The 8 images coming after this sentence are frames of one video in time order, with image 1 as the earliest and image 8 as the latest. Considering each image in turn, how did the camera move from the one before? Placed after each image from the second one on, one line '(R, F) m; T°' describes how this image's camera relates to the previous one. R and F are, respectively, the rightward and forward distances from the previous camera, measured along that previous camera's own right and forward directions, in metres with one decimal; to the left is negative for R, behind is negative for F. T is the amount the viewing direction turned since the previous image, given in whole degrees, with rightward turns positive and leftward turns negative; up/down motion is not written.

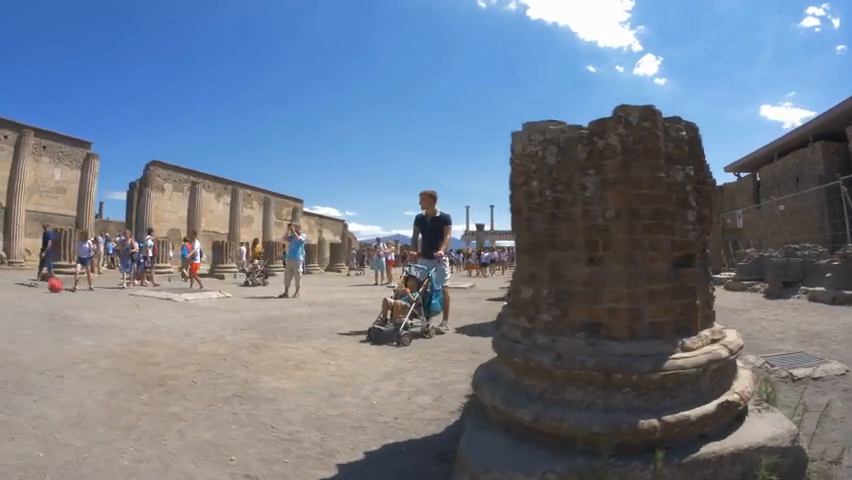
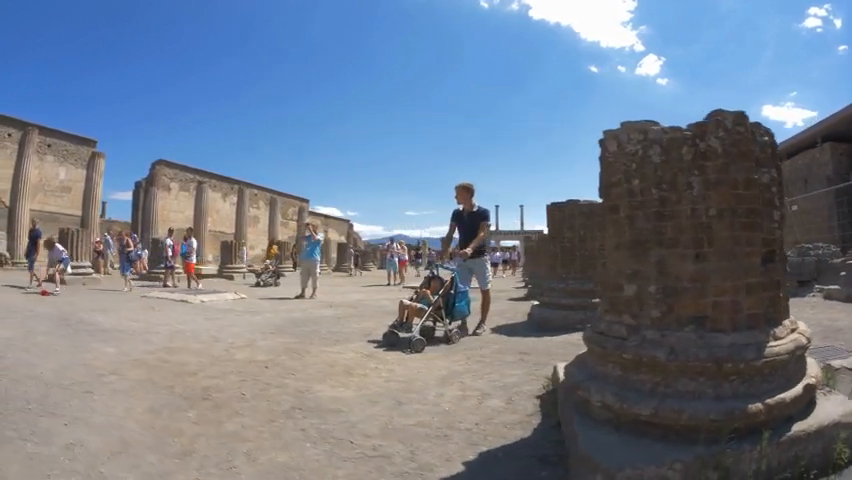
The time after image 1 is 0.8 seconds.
(-0.5, +0.1) m; +1°
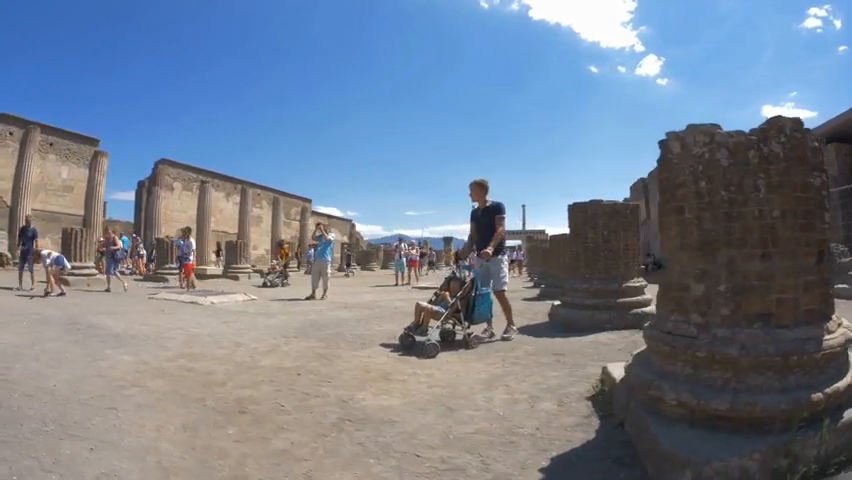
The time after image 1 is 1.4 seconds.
(-0.3, +0.1) m; +1°
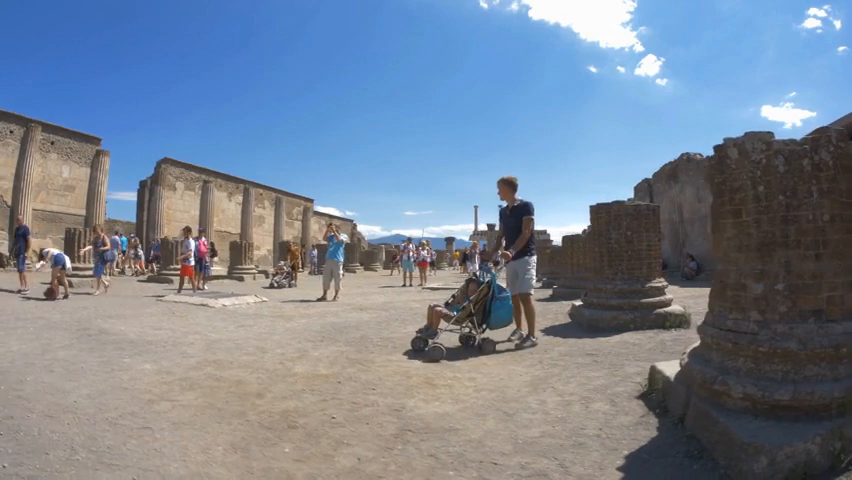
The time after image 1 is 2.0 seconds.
(-0.3, +0.1) m; +1°
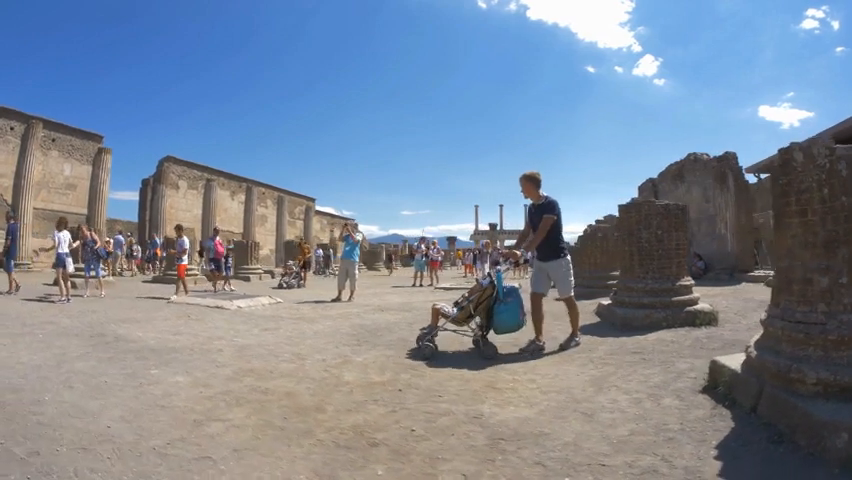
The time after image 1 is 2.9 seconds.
(-0.4, +0.1) m; +1°
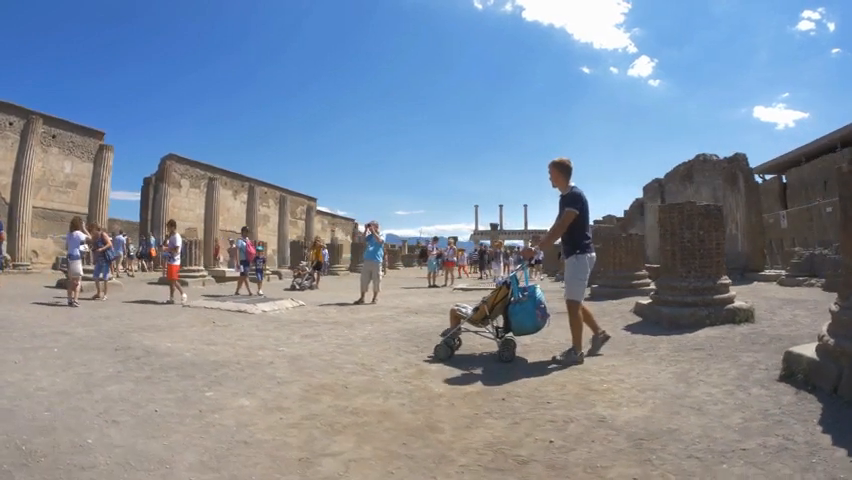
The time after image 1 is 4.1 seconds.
(-0.6, +0.2) m; +2°
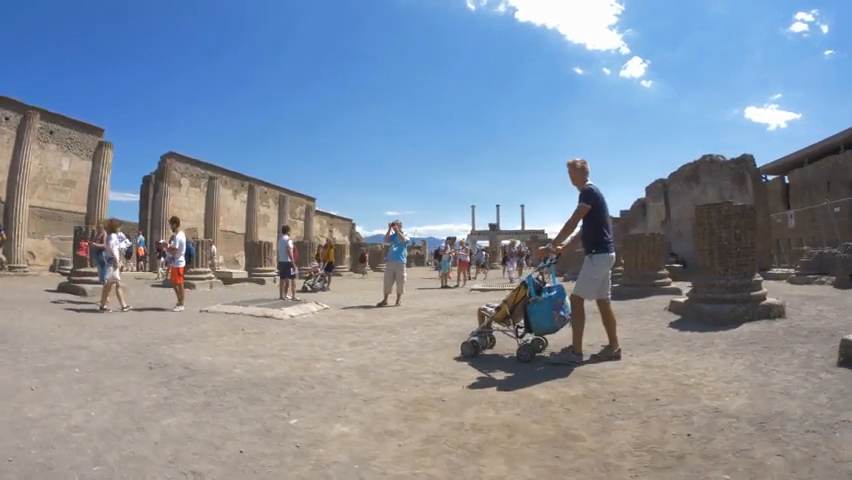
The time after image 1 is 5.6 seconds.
(-0.7, +0.2) m; +2°
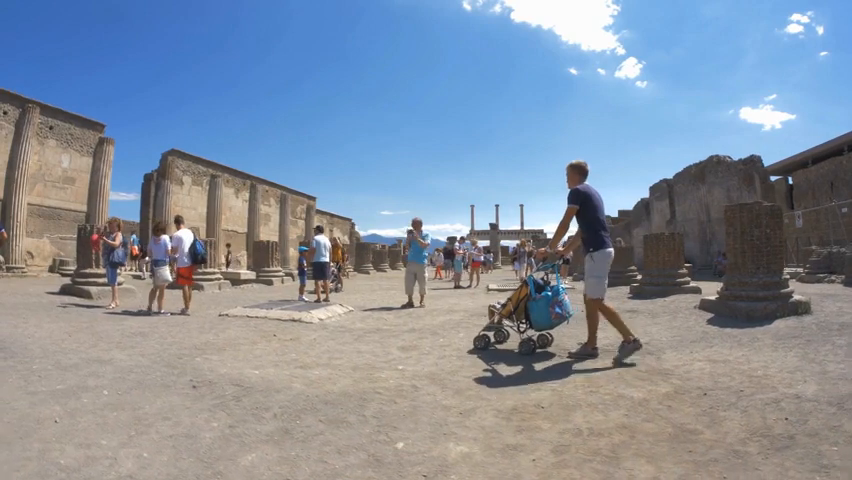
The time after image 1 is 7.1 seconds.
(-0.6, +0.2) m; +2°
